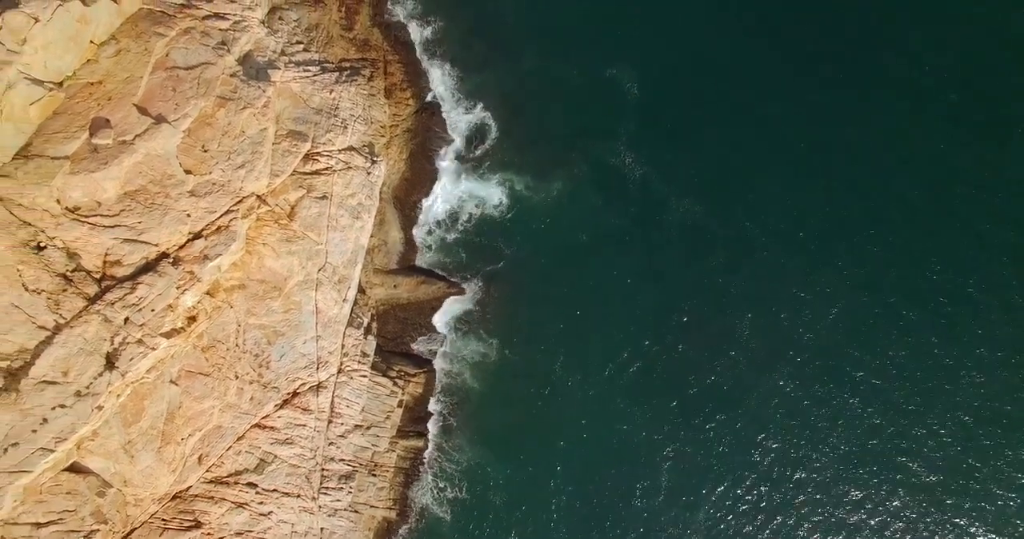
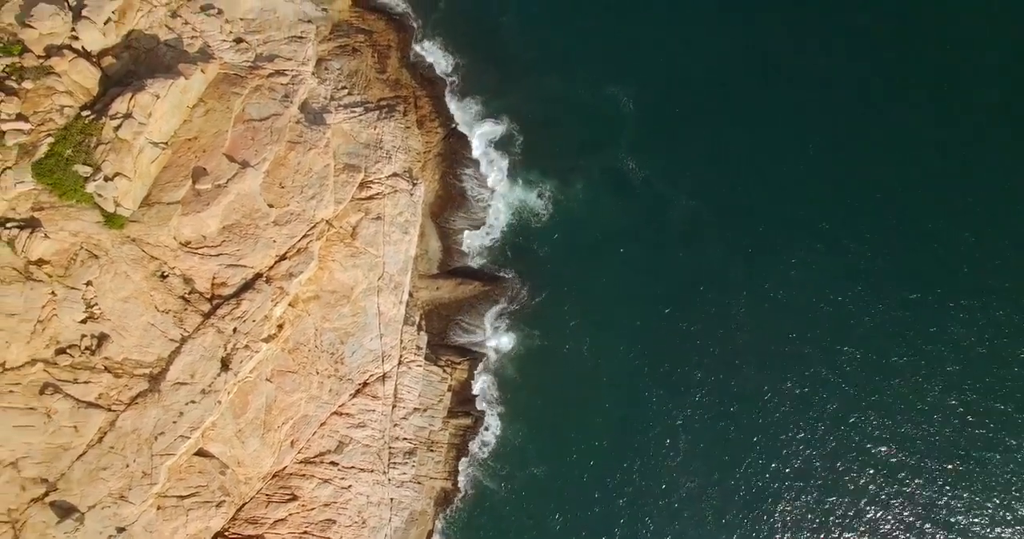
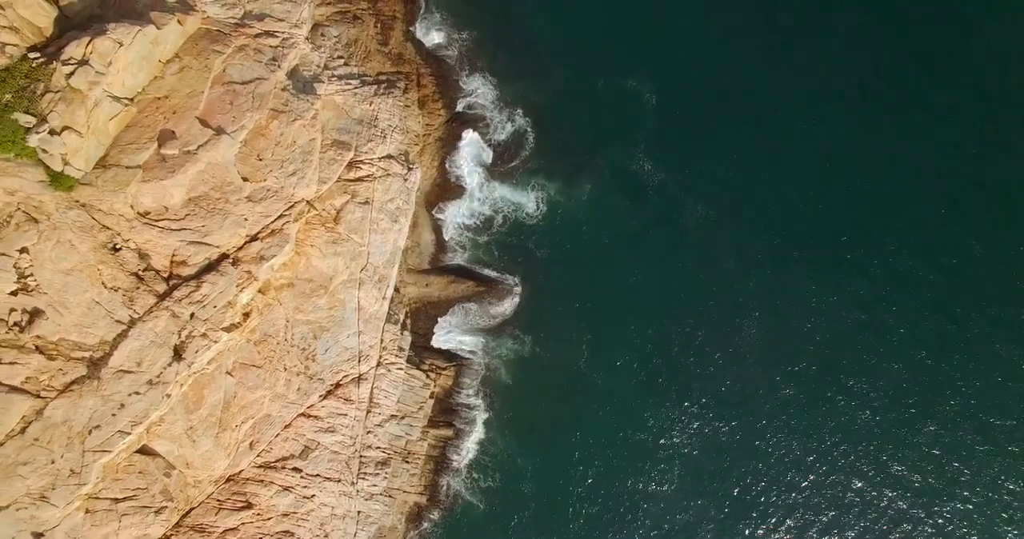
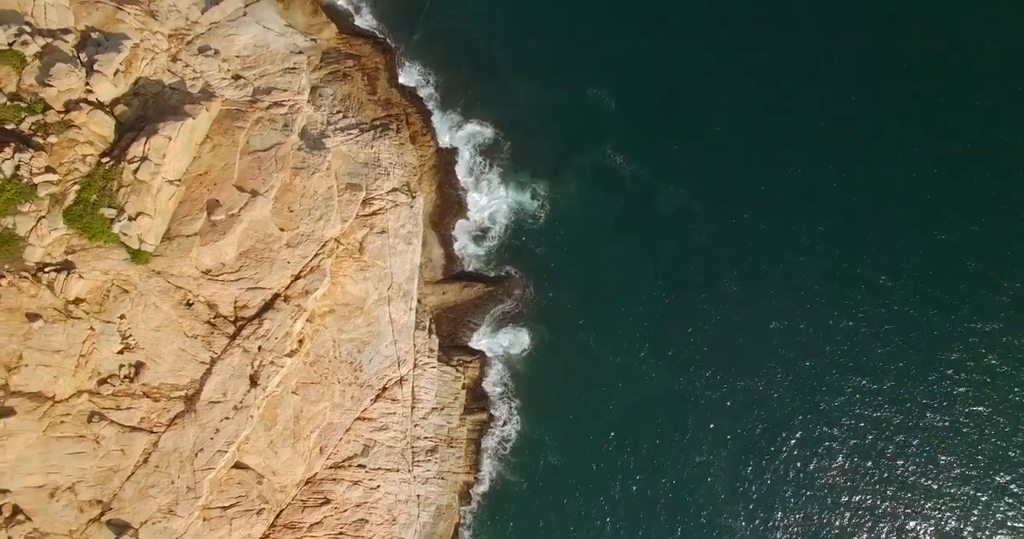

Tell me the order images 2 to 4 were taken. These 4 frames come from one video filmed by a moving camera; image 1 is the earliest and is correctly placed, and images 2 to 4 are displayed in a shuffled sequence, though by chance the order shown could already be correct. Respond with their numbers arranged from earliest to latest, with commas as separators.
3, 2, 4
